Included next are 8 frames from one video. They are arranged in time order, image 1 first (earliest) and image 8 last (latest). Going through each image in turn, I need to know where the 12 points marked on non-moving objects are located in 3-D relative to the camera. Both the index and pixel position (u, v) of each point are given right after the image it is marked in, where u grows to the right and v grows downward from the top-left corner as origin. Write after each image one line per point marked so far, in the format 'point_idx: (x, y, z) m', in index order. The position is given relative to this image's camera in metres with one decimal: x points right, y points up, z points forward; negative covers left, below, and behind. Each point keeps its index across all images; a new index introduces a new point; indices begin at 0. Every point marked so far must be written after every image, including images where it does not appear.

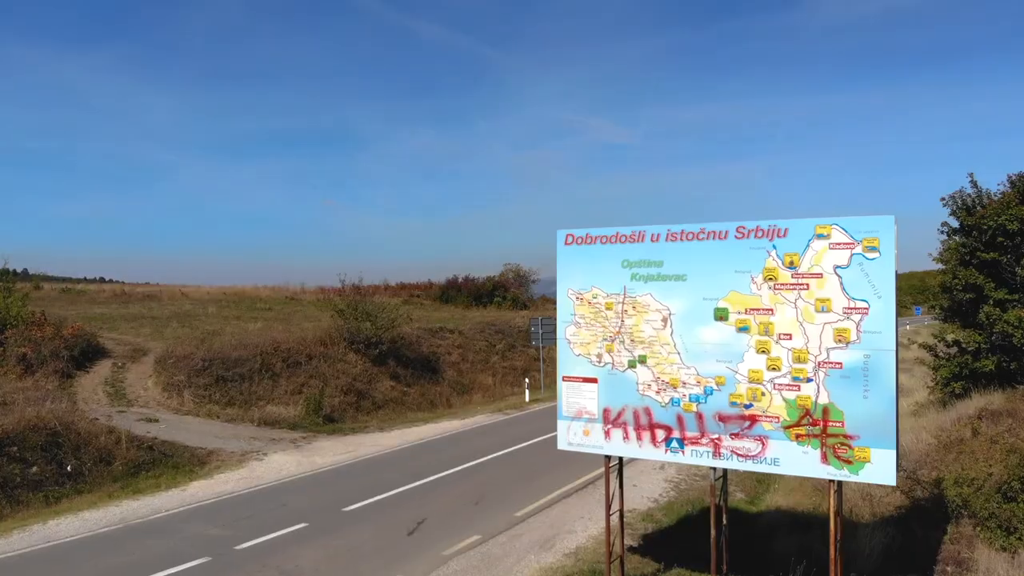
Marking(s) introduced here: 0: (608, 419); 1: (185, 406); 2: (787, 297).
0: (+1.0, -1.4, +7.2) m
1: (-7.9, -2.8, +16.7) m
2: (+2.6, -0.1, +6.6) m
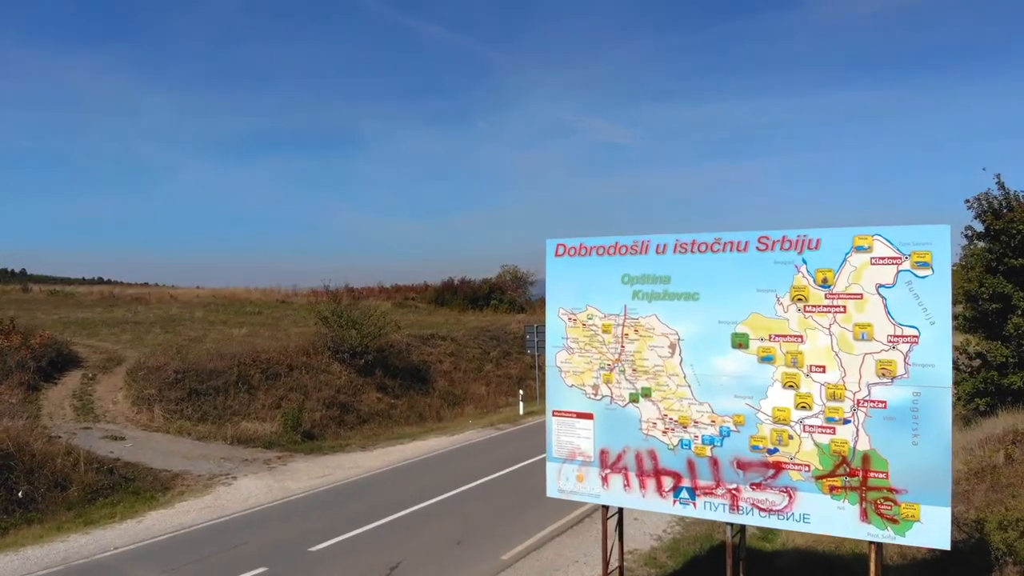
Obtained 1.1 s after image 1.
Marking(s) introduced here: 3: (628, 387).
0: (+0.8, -1.5, +6.1) m
1: (-8.0, -3.0, +15.6) m
2: (+2.4, -0.3, +5.5) m
3: (+1.0, -0.9, +6.1) m
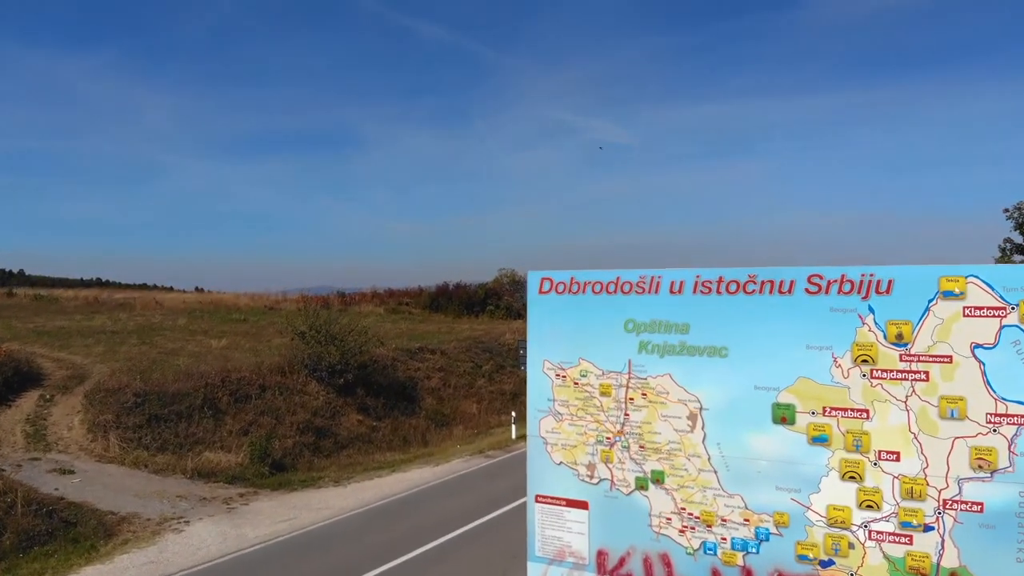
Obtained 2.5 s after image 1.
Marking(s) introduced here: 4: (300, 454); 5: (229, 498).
0: (+0.6, -1.9, +4.7) m
1: (-8.2, -3.4, +14.2) m
2: (+2.2, -0.6, +4.1) m
3: (+0.8, -1.2, +4.6) m
4: (-4.8, -3.7, +15.5) m
5: (-5.2, -3.9, +12.7) m
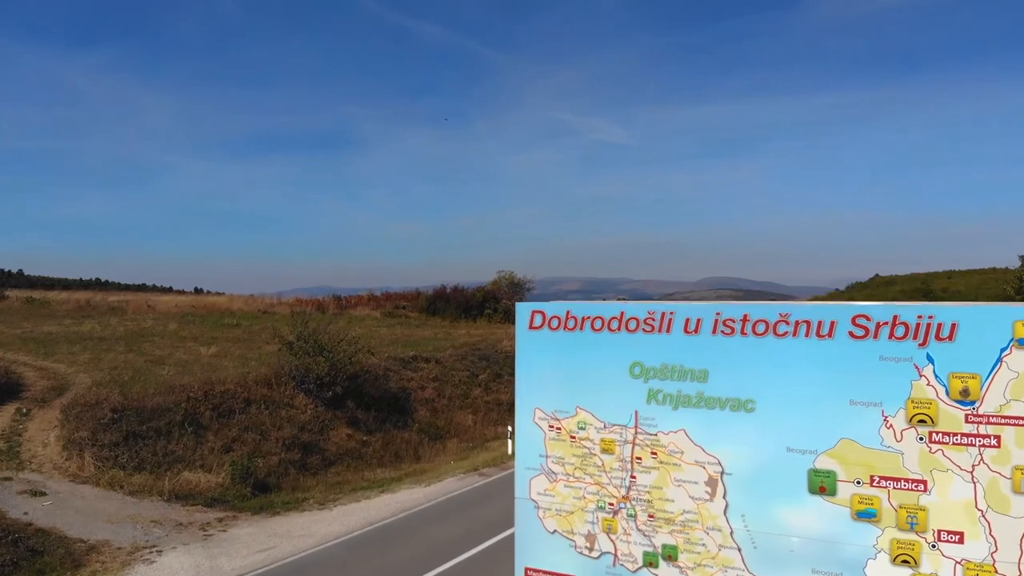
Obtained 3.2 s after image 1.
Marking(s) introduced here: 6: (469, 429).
0: (+0.5, -2.1, +4.0) m
1: (-8.3, -3.6, +13.5) m
2: (+2.1, -0.8, +3.4) m
3: (+0.7, -1.4, +3.9) m
4: (-4.9, -3.9, +14.8) m
5: (-5.3, -4.1, +12.0) m
6: (-1.2, -4.0, +19.7) m
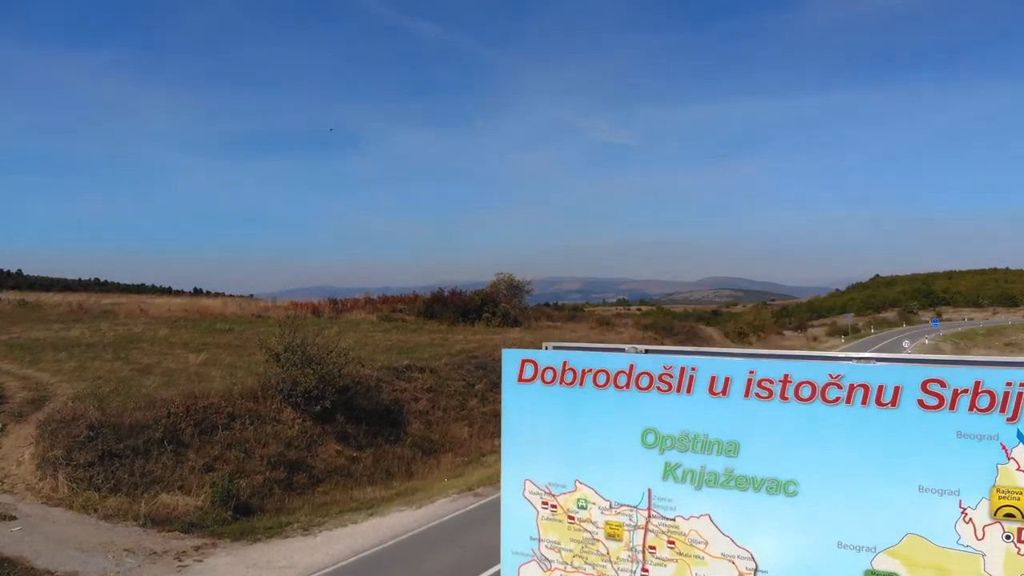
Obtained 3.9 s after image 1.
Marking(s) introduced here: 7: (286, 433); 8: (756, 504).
0: (+0.5, -2.3, +3.3) m
1: (-8.4, -3.8, +12.8) m
2: (+2.1, -1.1, +2.6) m
3: (+0.7, -1.7, +3.2) m
4: (-4.9, -4.2, +14.1) m
5: (-5.4, -4.3, +11.3) m
6: (-1.3, -4.2, +19.0) m
7: (-5.2, -3.3, +15.9) m
8: (+1.0, -1.0, +3.1) m
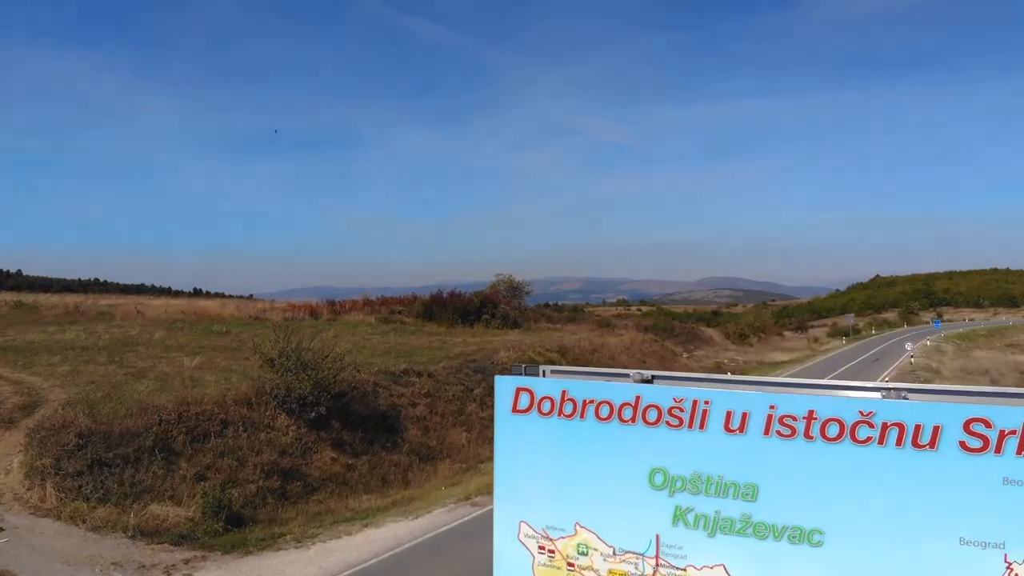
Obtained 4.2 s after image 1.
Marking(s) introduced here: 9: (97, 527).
0: (+0.4, -2.4, +3.0) m
1: (-8.4, -3.9, +12.5) m
2: (+2.0, -1.2, +2.3) m
3: (+0.6, -1.8, +2.9) m
4: (-5.0, -4.3, +13.8) m
5: (-5.4, -4.4, +11.0) m
6: (-1.3, -4.3, +18.7) m
7: (-5.2, -3.4, +15.6) m
8: (+1.0, -1.1, +2.8) m
9: (-7.3, -4.2, +12.1) m
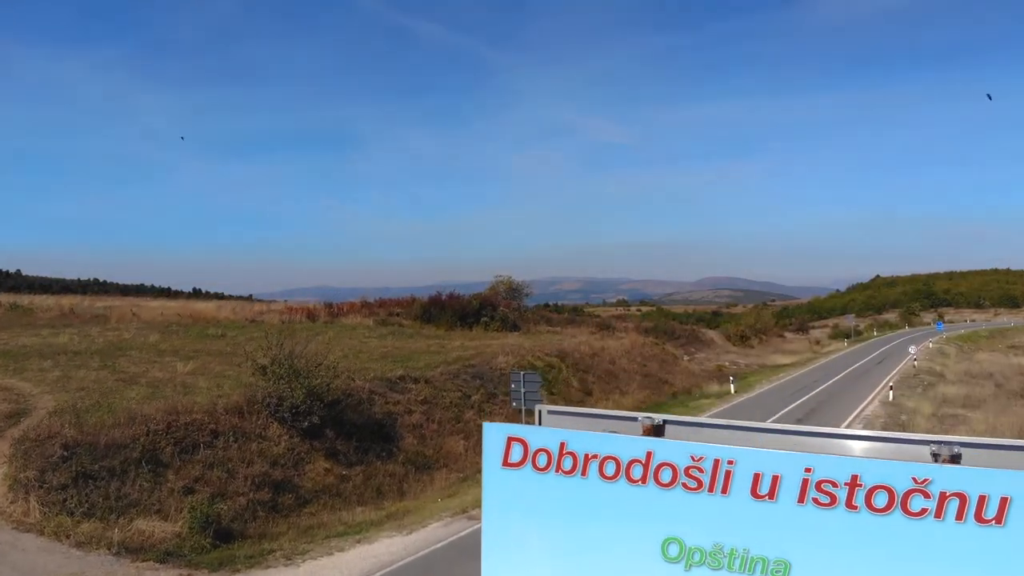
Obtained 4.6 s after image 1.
0: (+0.4, -2.6, +2.6) m
1: (-8.5, -4.1, +12.1) m
2: (+2.0, -1.3, +1.9) m
3: (+0.6, -1.9, +2.5) m
4: (-5.0, -4.4, +13.4) m
5: (-5.4, -4.6, +10.6) m
6: (-1.4, -4.5, +18.3) m
7: (-5.2, -3.6, +15.2) m
8: (+1.0, -1.2, +2.4) m
9: (-7.3, -4.3, +11.7) m
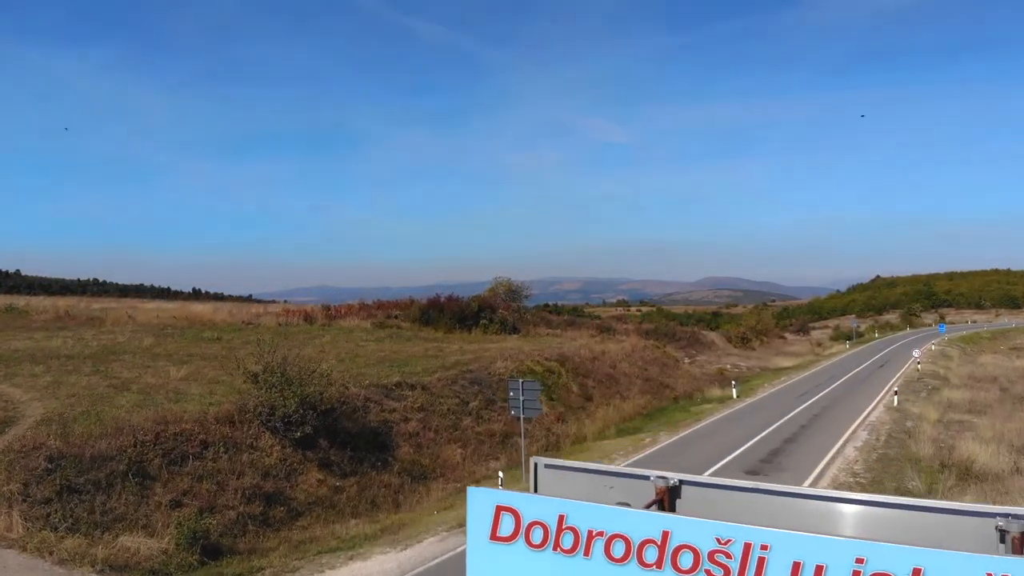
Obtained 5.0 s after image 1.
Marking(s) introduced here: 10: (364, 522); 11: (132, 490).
0: (+0.4, -2.7, +2.2) m
1: (-8.5, -4.2, +11.7) m
2: (+2.0, -1.4, +1.5) m
3: (+0.5, -2.0, +2.1) m
4: (-5.1, -4.5, +13.0) m
5: (-5.5, -4.7, +10.2) m
6: (-1.4, -4.6, +17.9) m
7: (-5.3, -3.7, +14.8) m
8: (+0.9, -1.4, +2.0) m
9: (-7.3, -4.5, +11.3) m
10: (-3.0, -4.8, +14.2) m
11: (-7.2, -3.8, +13.1) m
